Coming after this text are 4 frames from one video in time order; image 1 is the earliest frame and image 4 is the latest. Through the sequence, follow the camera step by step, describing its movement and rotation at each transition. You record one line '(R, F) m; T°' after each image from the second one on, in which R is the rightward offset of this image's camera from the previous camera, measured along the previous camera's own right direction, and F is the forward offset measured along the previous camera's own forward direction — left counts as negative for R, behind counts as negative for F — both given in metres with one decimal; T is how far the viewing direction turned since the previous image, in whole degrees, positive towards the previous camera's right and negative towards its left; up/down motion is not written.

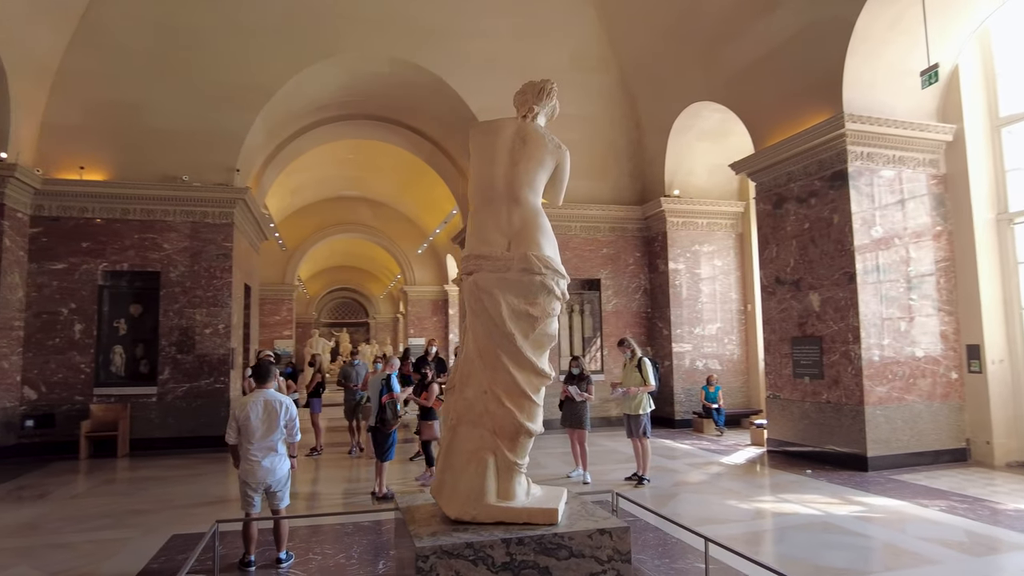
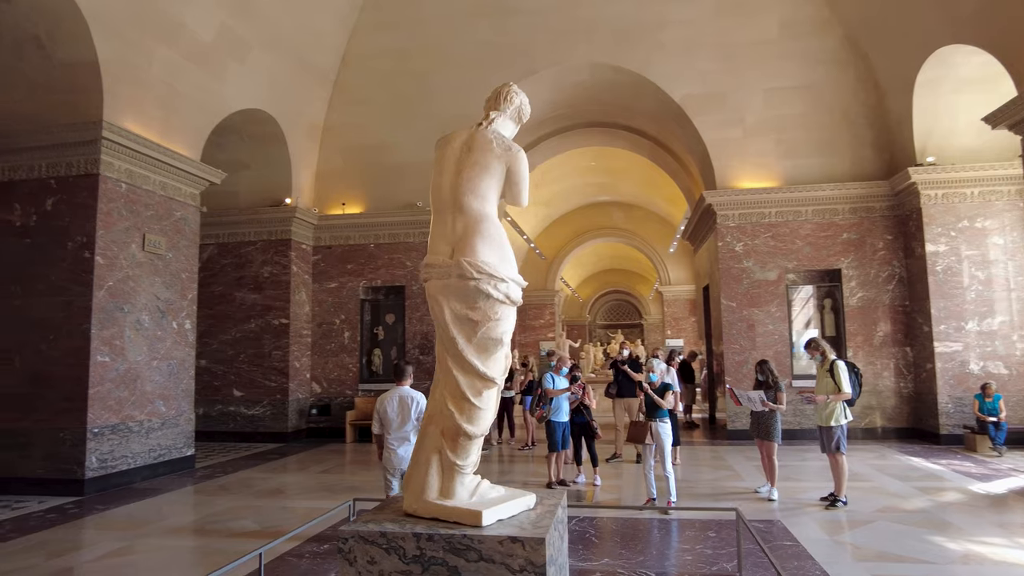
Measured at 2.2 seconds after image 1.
(+1.5, +0.3) m; -26°
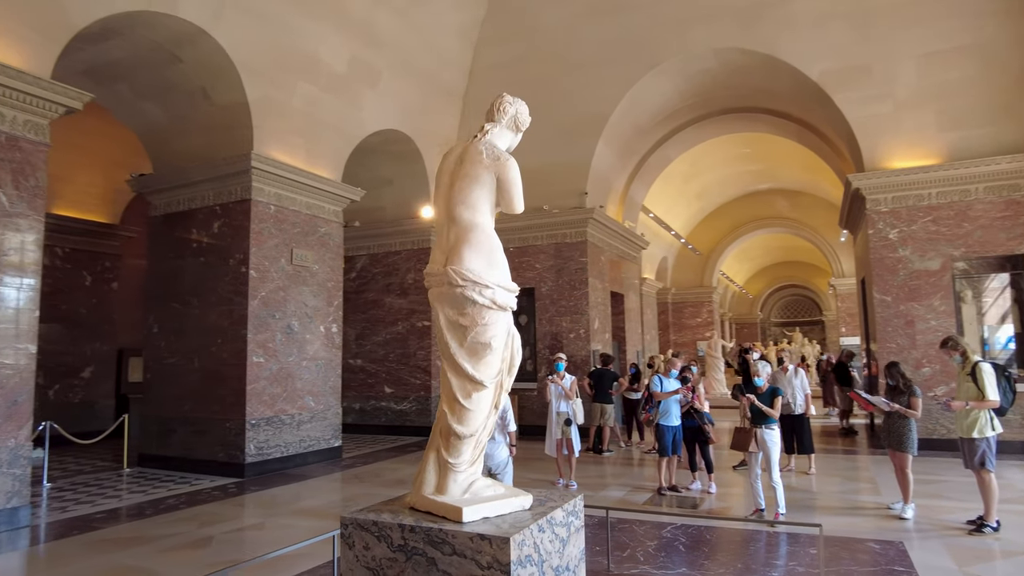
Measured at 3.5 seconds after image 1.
(+0.8, 0.0) m; -15°
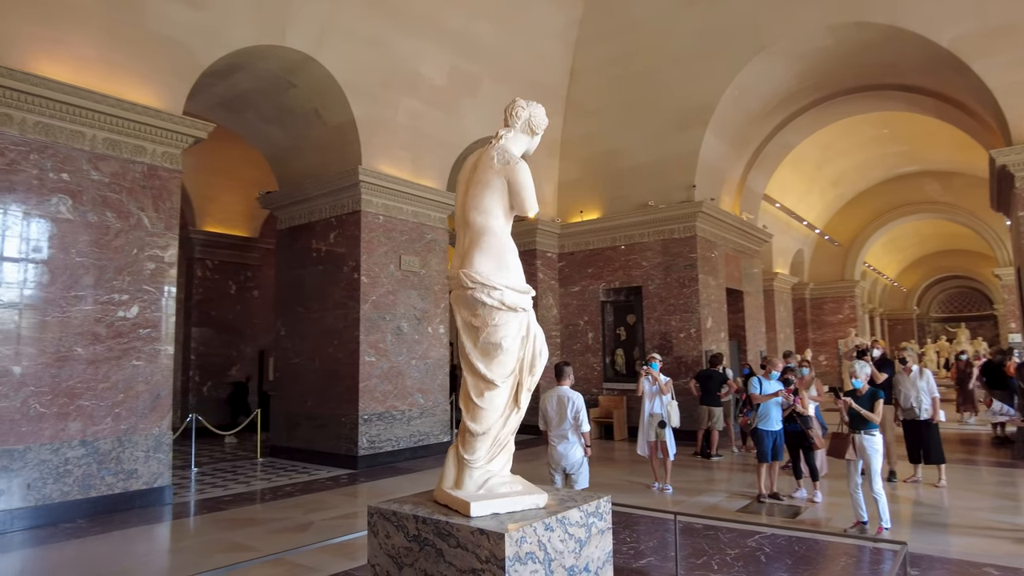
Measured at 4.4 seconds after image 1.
(+0.6, 0.0) m; -12°
